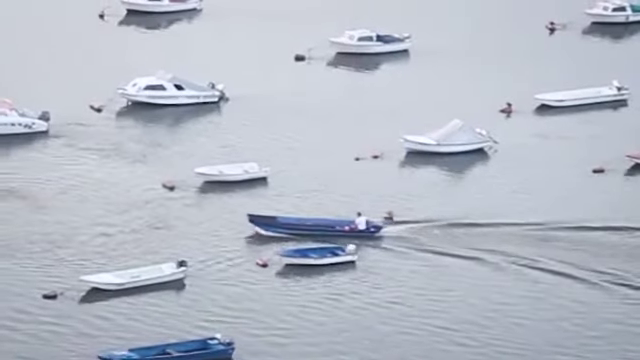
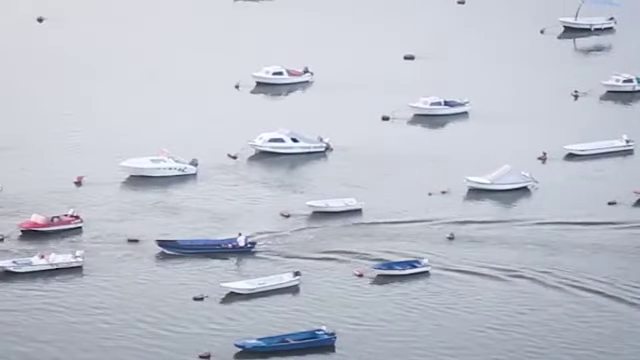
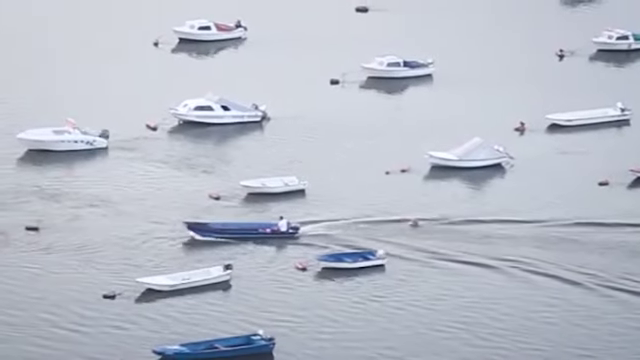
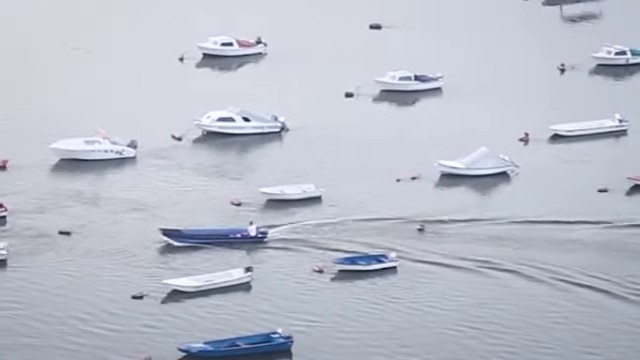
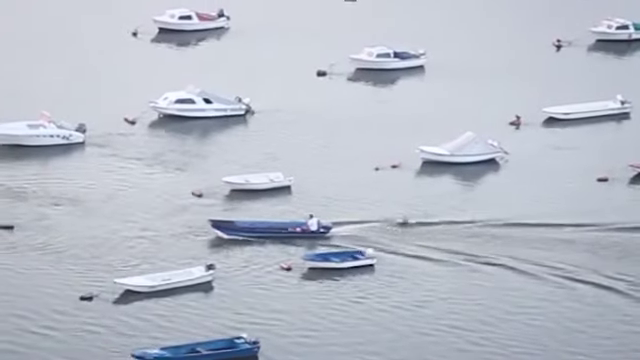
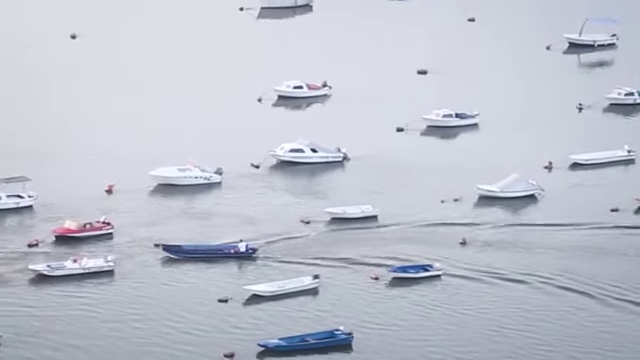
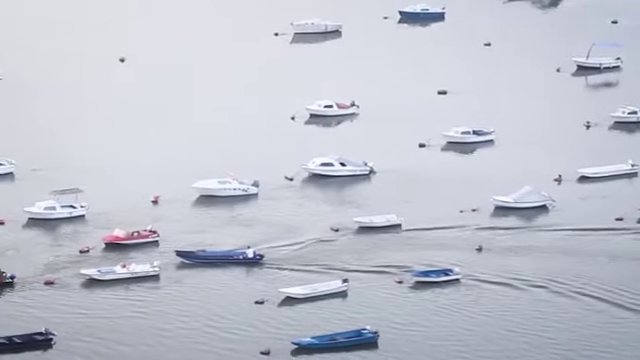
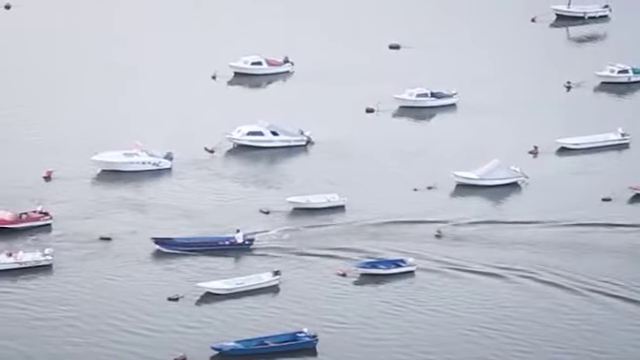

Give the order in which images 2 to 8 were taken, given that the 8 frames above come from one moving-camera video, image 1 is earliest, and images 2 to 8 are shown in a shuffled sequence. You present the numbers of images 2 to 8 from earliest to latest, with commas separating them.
5, 3, 4, 8, 2, 6, 7
